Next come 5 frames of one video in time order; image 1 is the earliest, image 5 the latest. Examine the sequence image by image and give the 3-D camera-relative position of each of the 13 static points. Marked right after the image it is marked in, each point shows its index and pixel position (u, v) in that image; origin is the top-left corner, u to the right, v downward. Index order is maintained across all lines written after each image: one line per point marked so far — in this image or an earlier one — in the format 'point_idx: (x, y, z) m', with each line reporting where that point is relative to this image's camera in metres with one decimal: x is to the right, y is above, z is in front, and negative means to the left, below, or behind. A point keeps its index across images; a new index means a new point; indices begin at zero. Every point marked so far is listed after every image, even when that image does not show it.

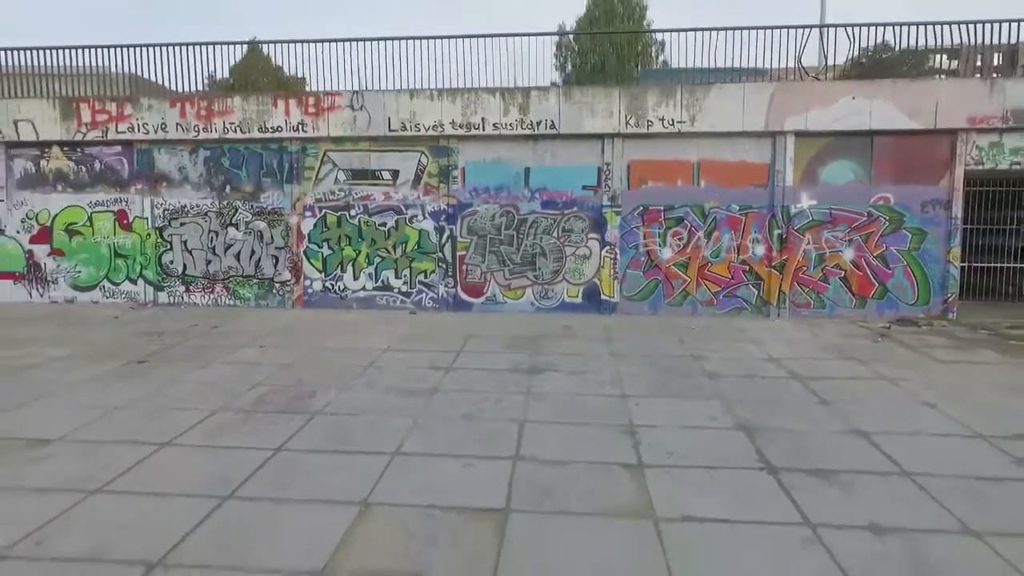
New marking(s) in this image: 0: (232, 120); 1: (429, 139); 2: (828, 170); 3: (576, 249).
0: (-5.2, +3.1, +11.3) m
1: (-1.5, +2.7, +11.2) m
2: (+5.5, +2.1, +10.6) m
3: (+1.2, +0.7, +11.2) m
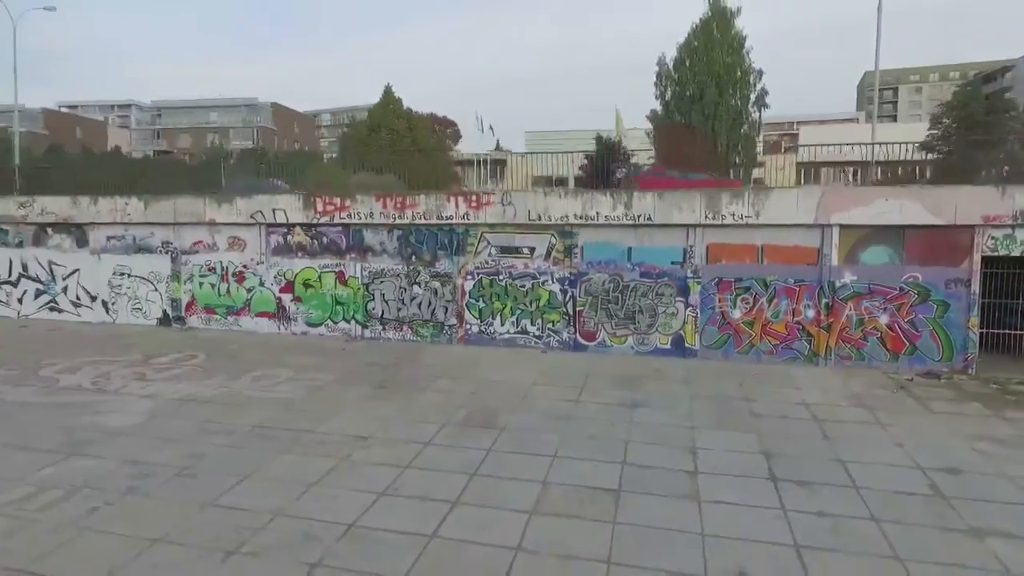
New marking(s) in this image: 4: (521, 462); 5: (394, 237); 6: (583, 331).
0: (-2.5, +2.0, +16.0) m
1: (+1.1, +1.6, +15.3) m
2: (+7.9, +0.8, +13.7) m
3: (+3.8, -0.5, +14.9) m
4: (+0.1, -2.7, +9.4) m
5: (-3.2, +1.4, +16.5) m
6: (+1.8, -1.1, +15.5) m
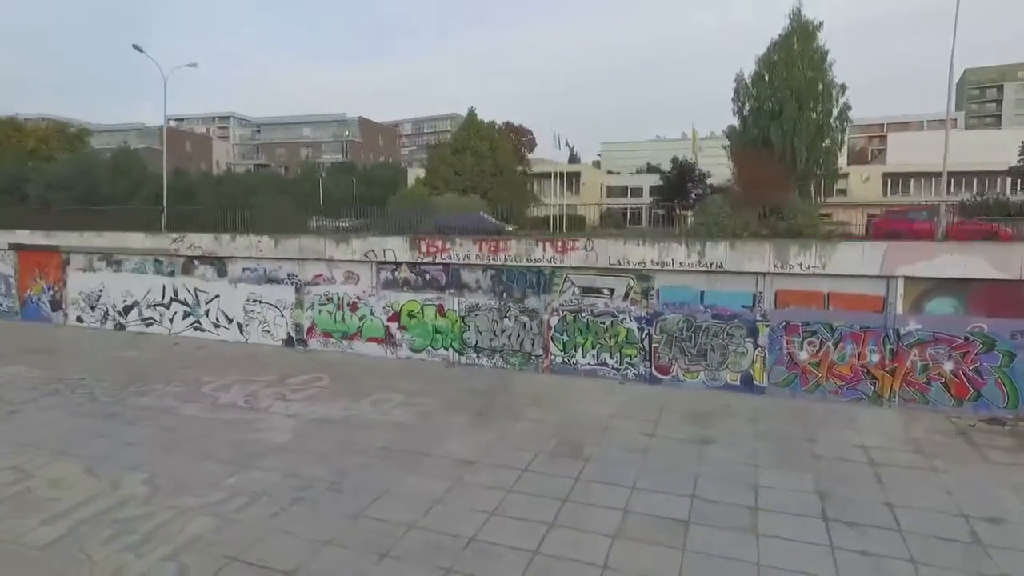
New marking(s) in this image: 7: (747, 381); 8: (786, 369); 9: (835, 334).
0: (-0.1, +1.0, +18.1) m
1: (+3.4, +0.5, +16.9) m
2: (+10.0, -0.4, +14.5) m
3: (+6.0, -1.6, +16.2) m
4: (+1.7, -3.7, +11.2) m
5: (-0.7, +0.4, +18.6) m
6: (+4.1, -2.2, +17.0) m
7: (+6.2, -2.5, +16.2) m
8: (+7.1, -2.1, +15.8) m
9: (+8.1, -1.2, +15.3) m
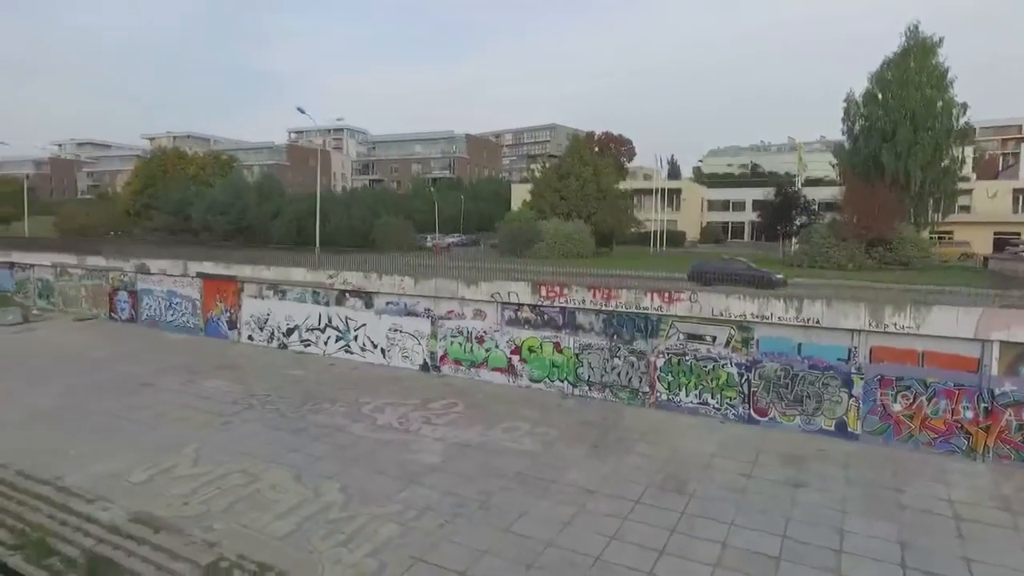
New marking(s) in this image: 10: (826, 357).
0: (+3.6, -0.4, +20.4) m
1: (+6.9, -1.0, +18.7) m
2: (+13.0, -2.0, +15.4) m
3: (+9.3, -3.1, +17.7) m
4: (+4.2, -5.2, +13.3) m
5: (+3.0, -1.1, +21.0) m
6: (+7.5, -3.7, +18.8) m
7: (+9.5, -4.0, +17.6) m
8: (+10.3, -3.7, +17.1) m
9: (+11.2, -2.7, +16.5) m
10: (+9.1, -2.0, +17.7) m
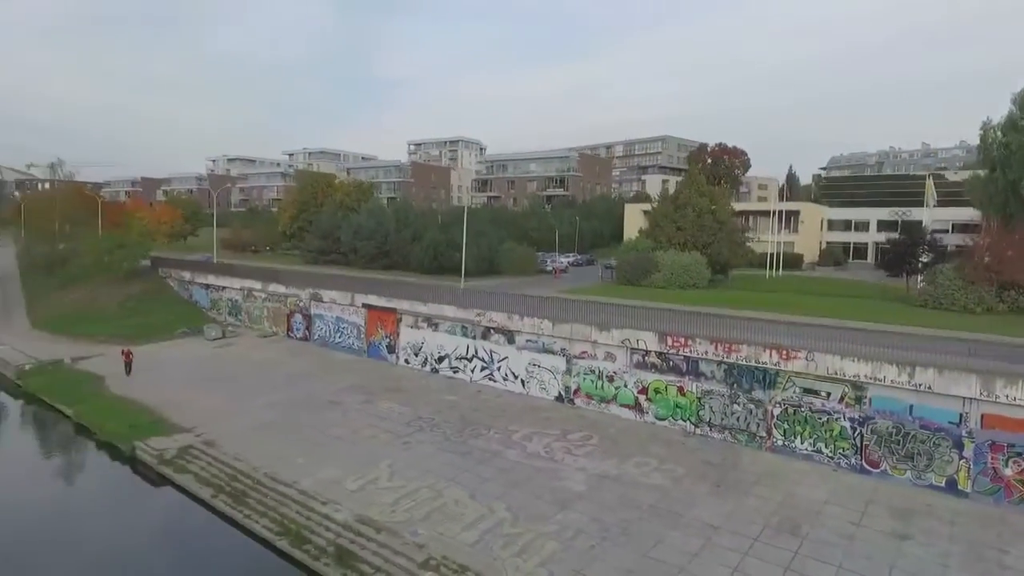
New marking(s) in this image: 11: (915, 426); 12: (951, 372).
0: (+8.6, -2.5, +23.0) m
1: (+11.5, -3.1, +20.8) m
2: (+17.0, -4.2, +16.5) m
3: (+13.7, -5.3, +19.4) m
4: (+7.9, -7.2, +15.9) m
5: (+8.1, -3.1, +23.7) m
6: (+12.1, -5.8, +20.7) m
7: (+13.9, -6.2, +19.3) m
8: (+14.6, -5.9, +18.7) m
9: (+15.4, -5.0, +17.8) m
10: (+13.5, -4.2, +19.4) m
11: (+13.1, -4.5, +19.9) m
12: (+13.6, -2.6, +18.9) m
